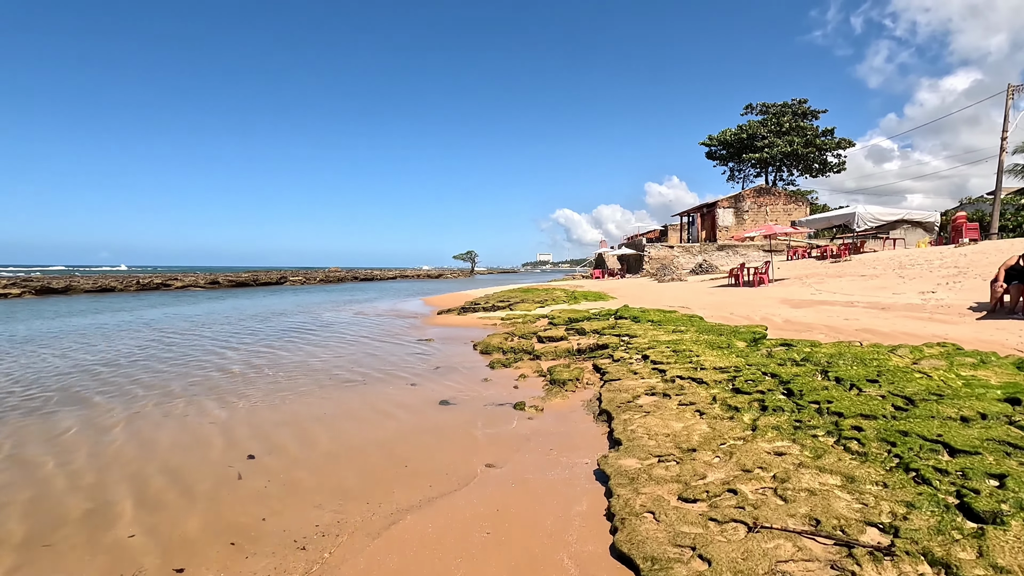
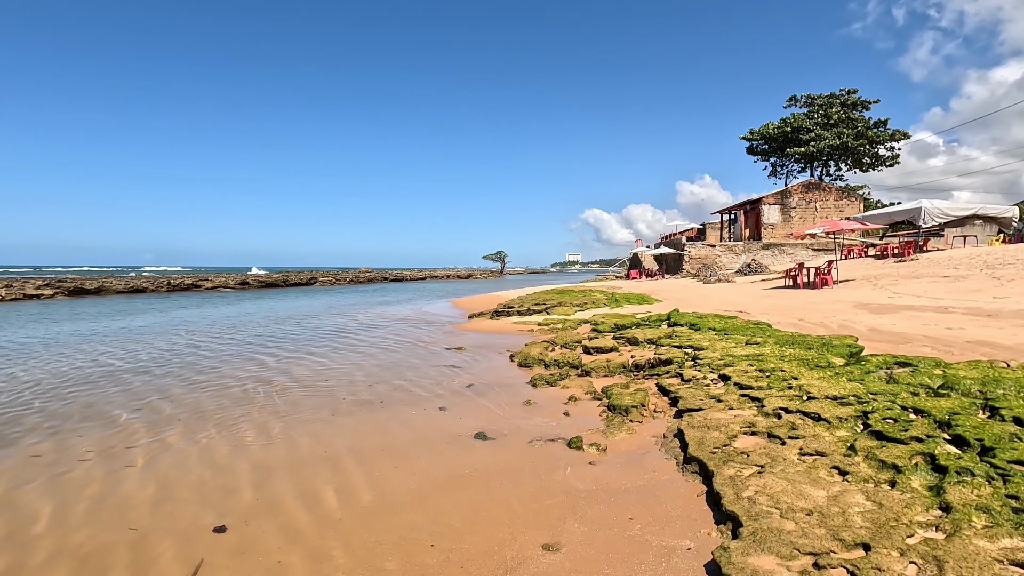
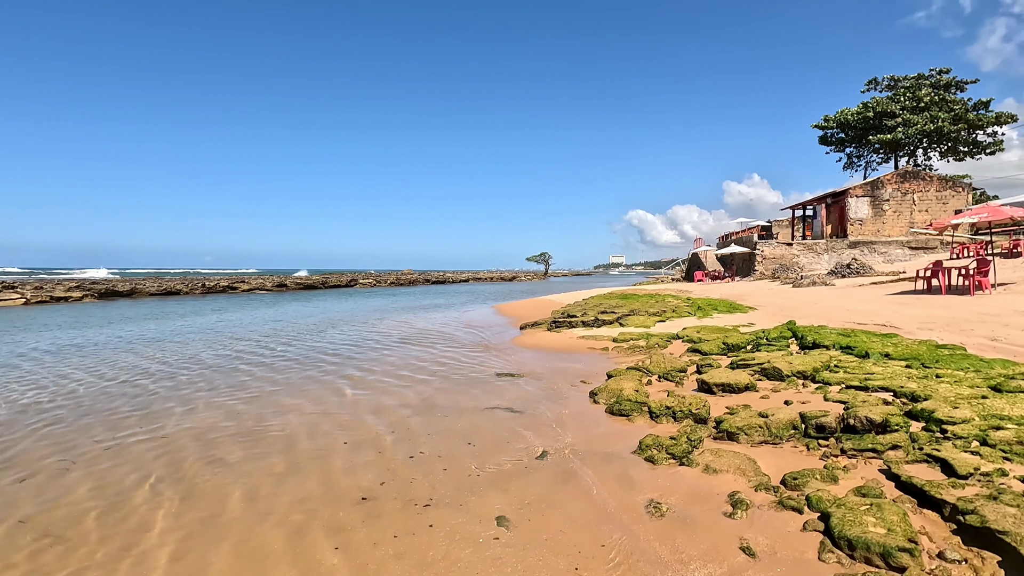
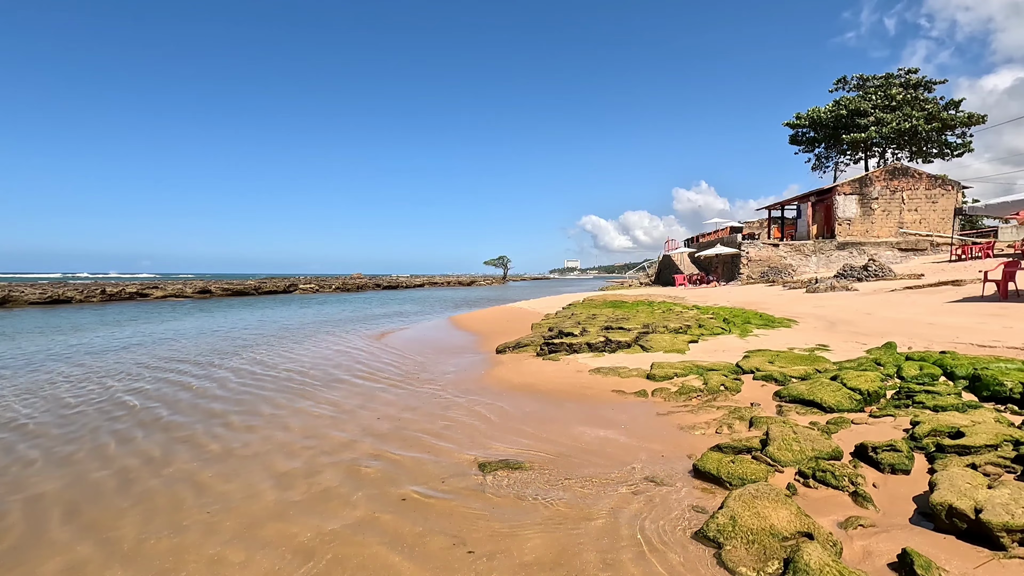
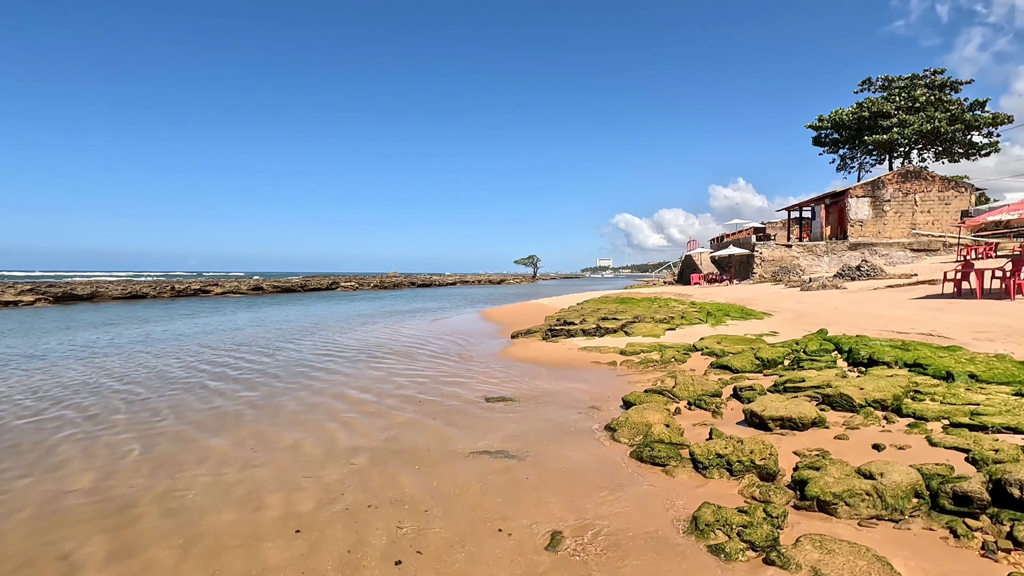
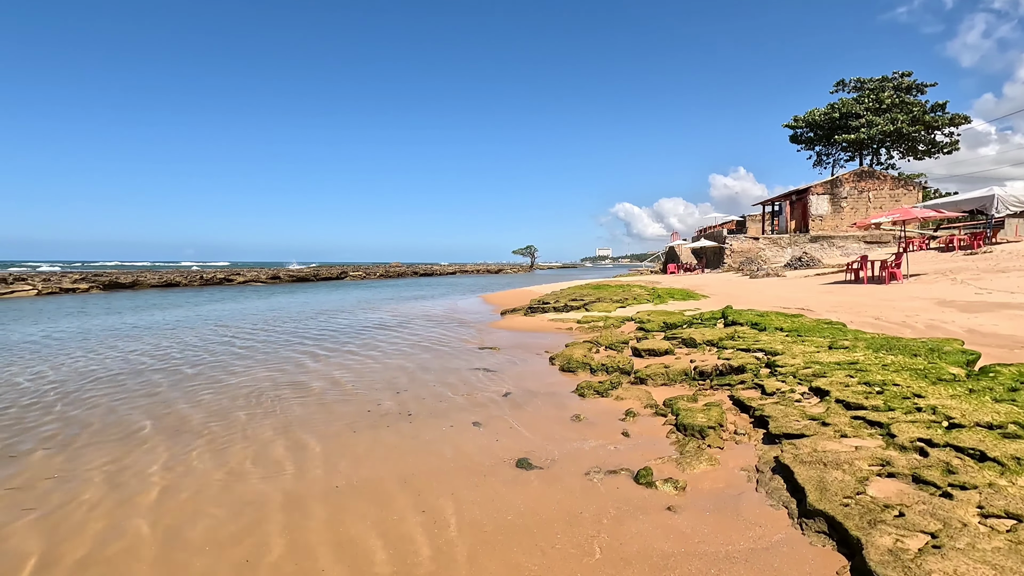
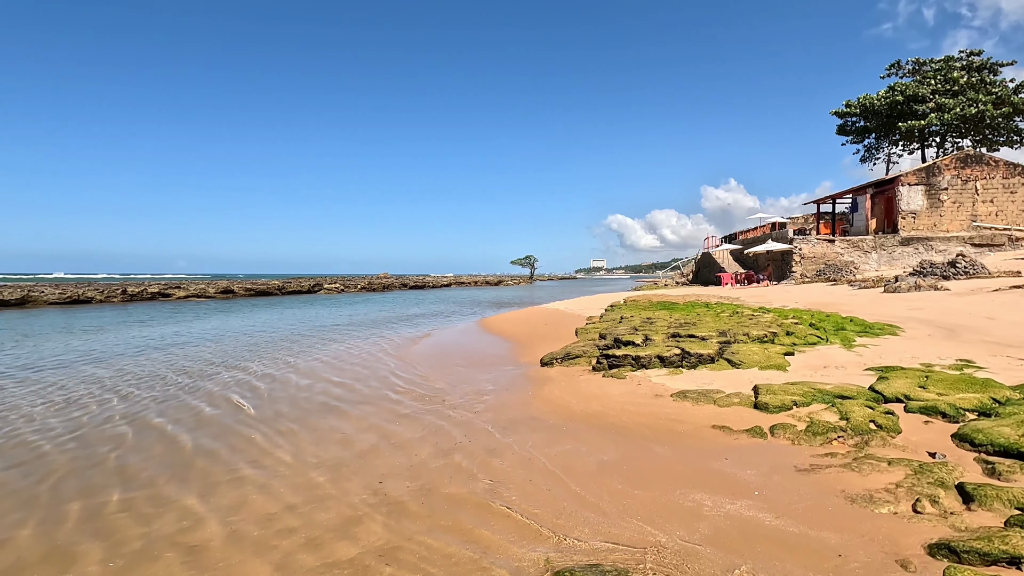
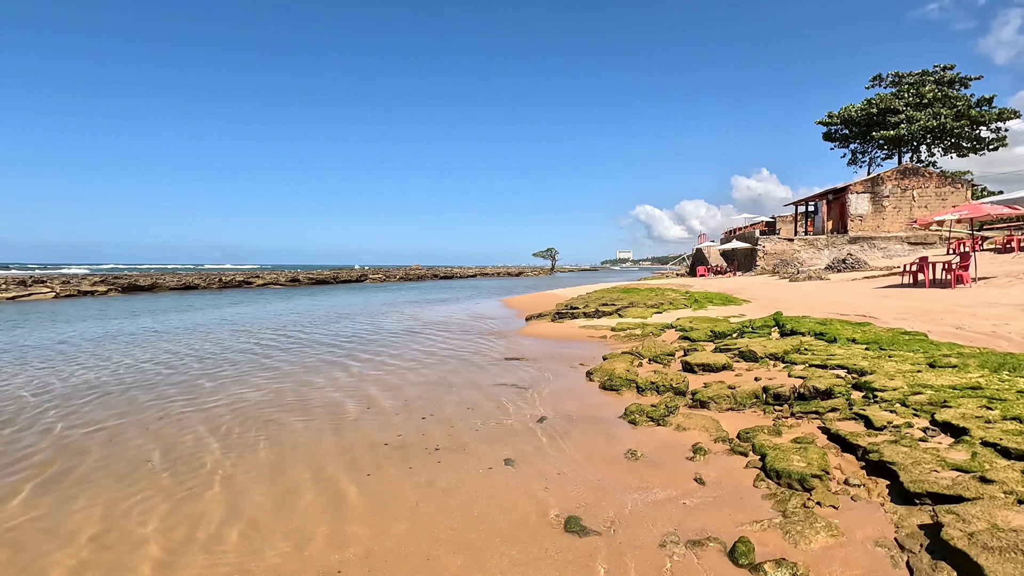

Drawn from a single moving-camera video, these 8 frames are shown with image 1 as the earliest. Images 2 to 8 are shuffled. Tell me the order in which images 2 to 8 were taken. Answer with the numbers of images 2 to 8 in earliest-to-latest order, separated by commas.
2, 6, 8, 3, 5, 4, 7
